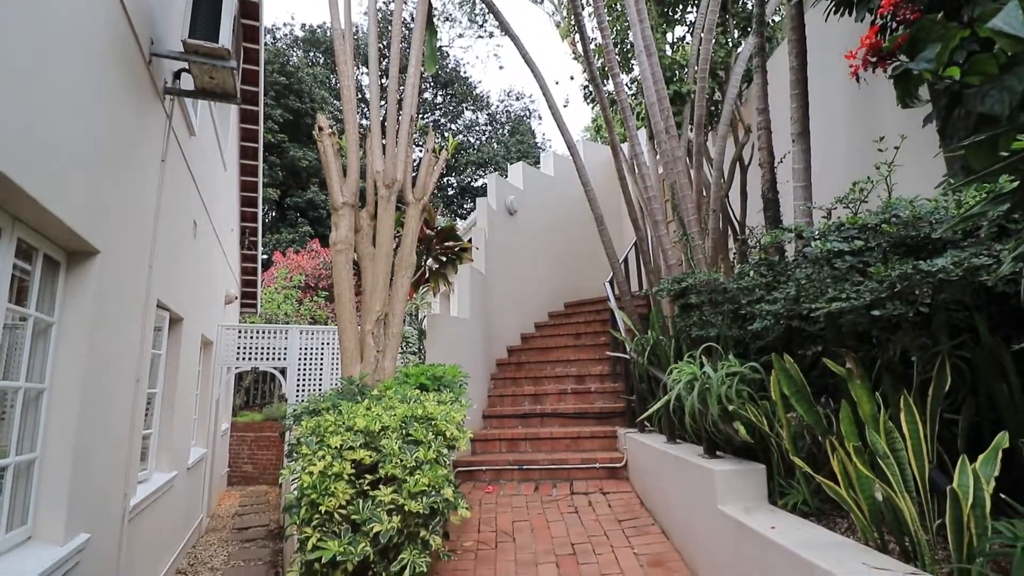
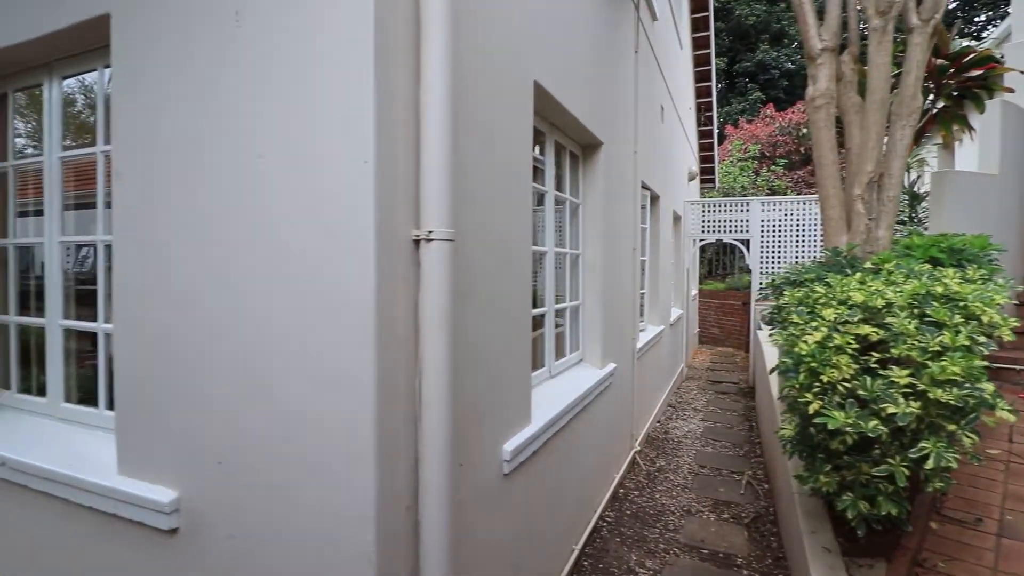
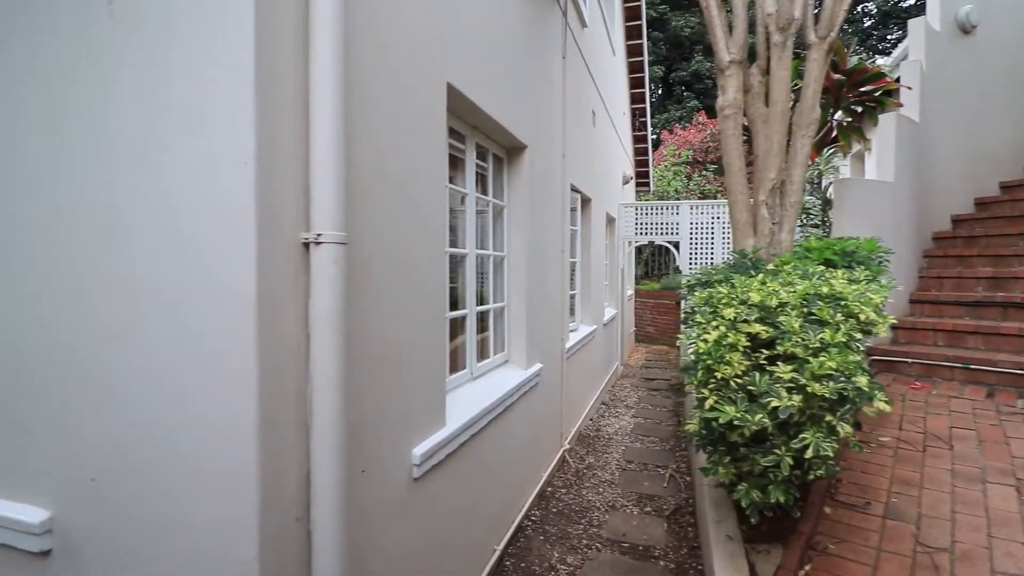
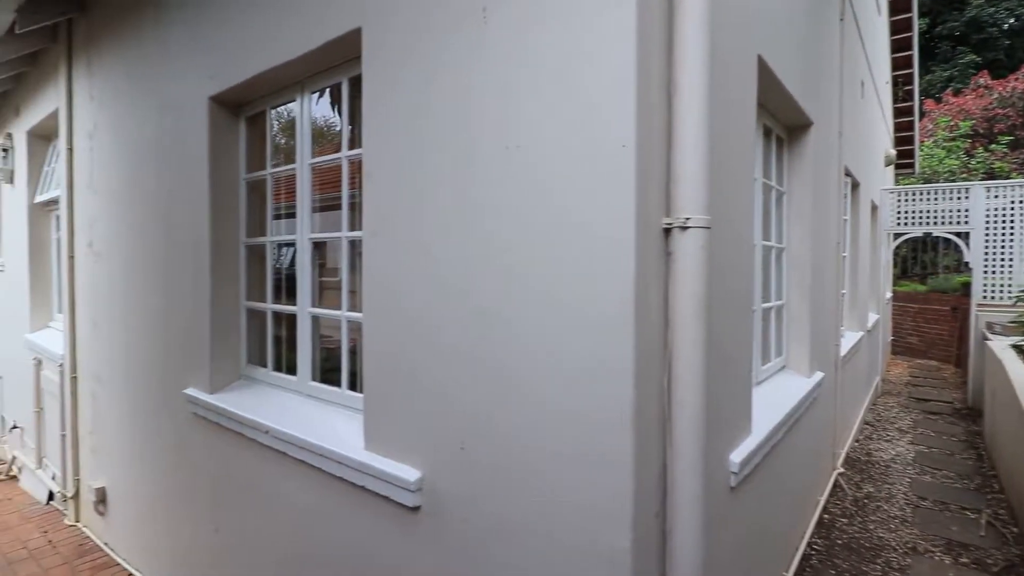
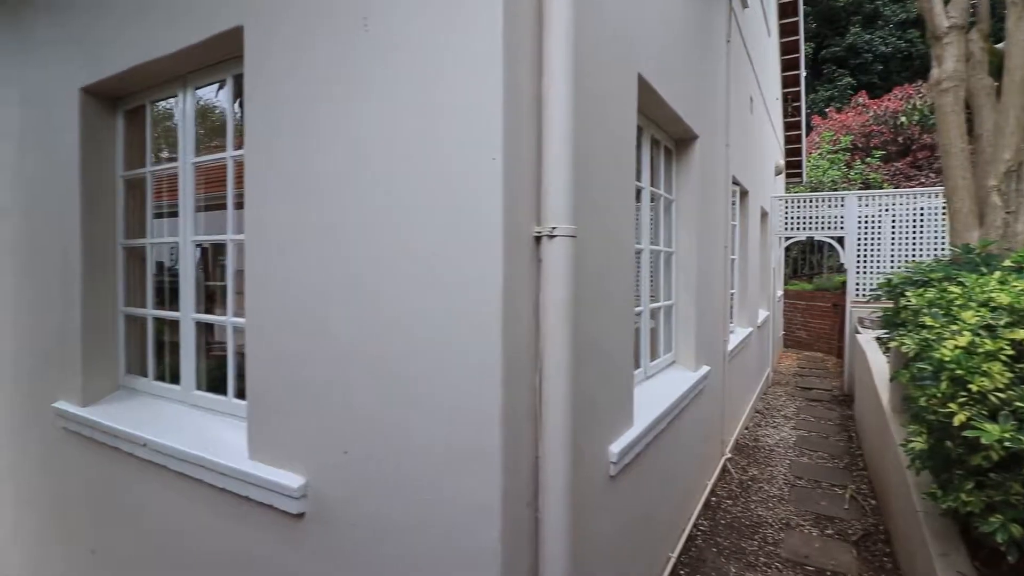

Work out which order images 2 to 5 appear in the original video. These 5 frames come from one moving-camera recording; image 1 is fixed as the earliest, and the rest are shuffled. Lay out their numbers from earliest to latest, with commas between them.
3, 2, 5, 4
